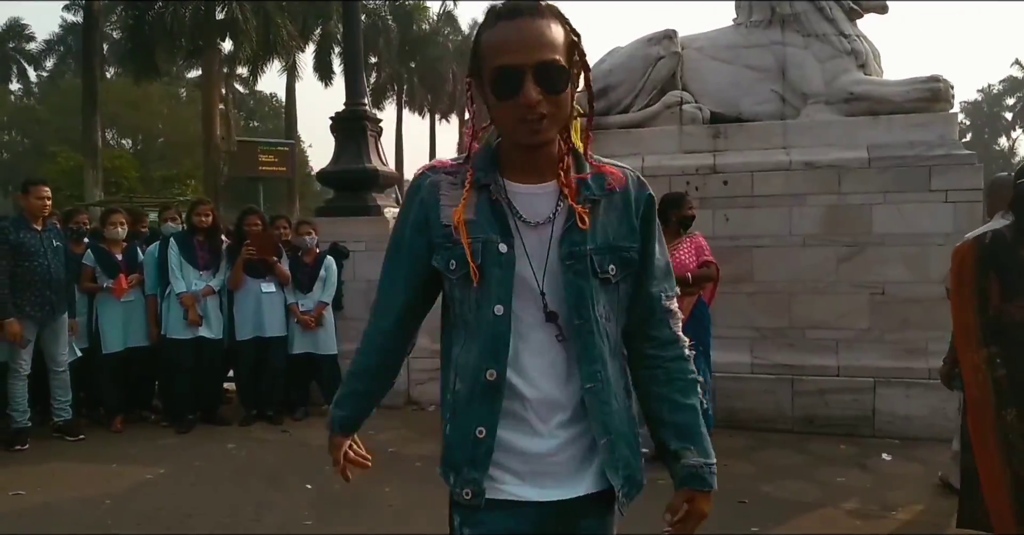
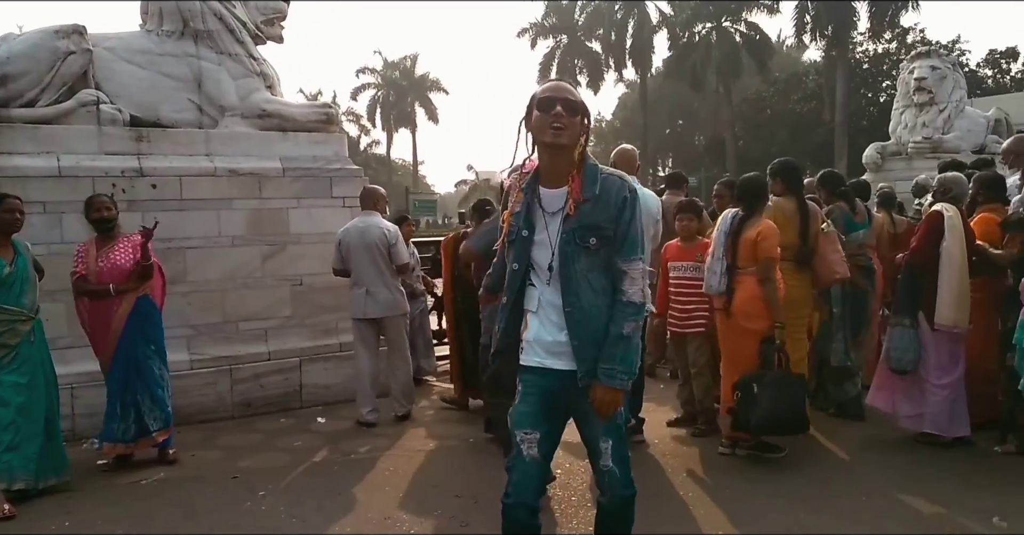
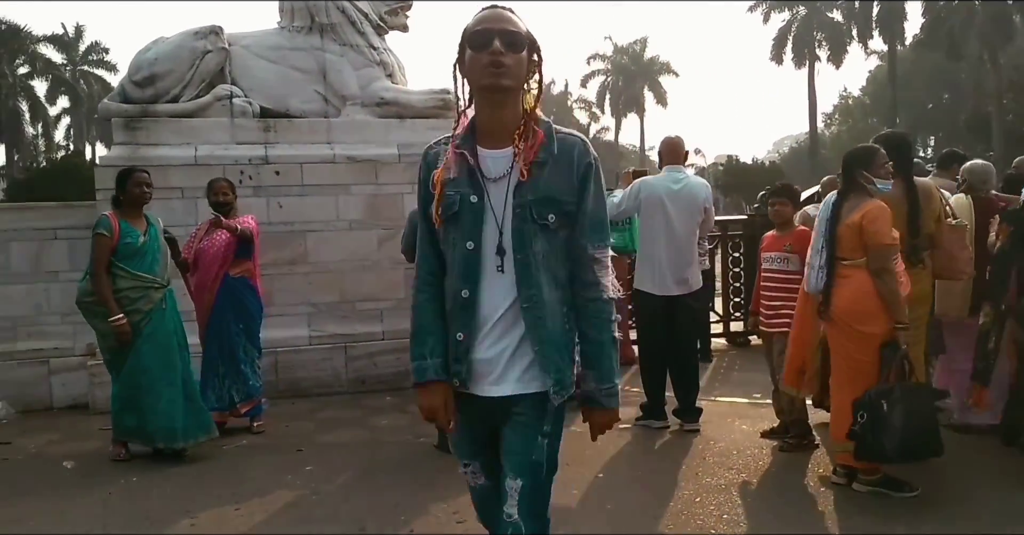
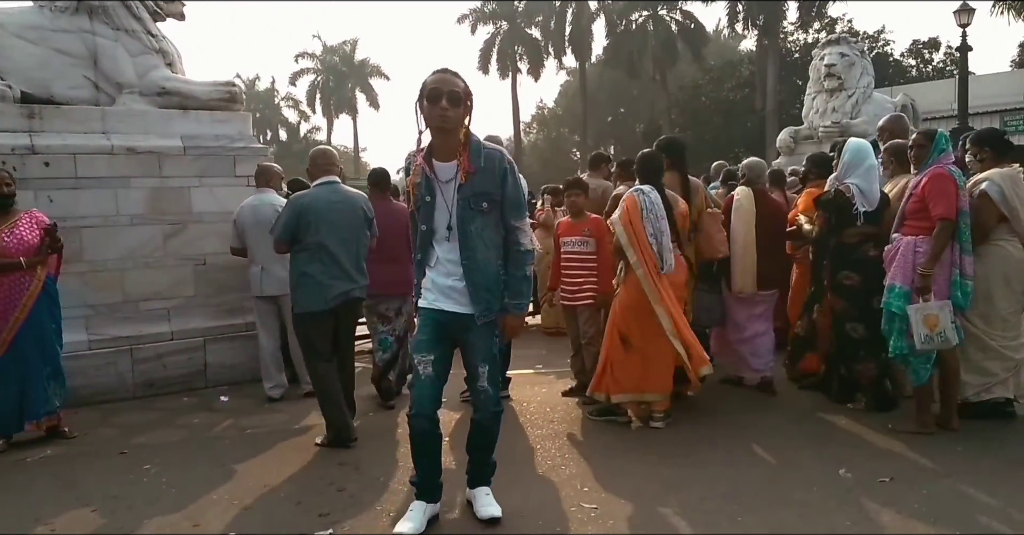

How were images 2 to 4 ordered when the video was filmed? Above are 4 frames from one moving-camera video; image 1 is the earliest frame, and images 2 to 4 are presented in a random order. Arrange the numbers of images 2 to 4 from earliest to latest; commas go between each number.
2, 4, 3
